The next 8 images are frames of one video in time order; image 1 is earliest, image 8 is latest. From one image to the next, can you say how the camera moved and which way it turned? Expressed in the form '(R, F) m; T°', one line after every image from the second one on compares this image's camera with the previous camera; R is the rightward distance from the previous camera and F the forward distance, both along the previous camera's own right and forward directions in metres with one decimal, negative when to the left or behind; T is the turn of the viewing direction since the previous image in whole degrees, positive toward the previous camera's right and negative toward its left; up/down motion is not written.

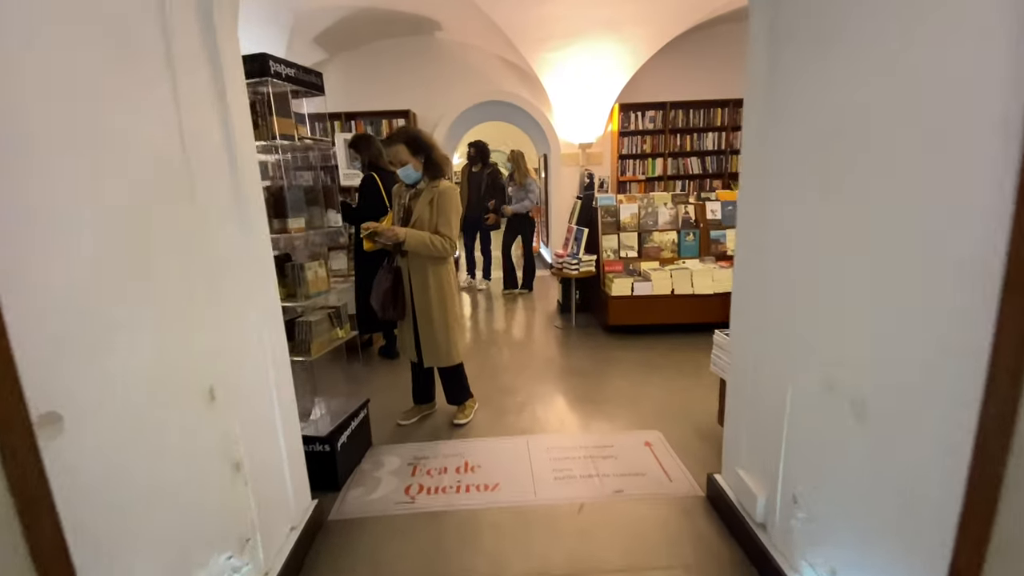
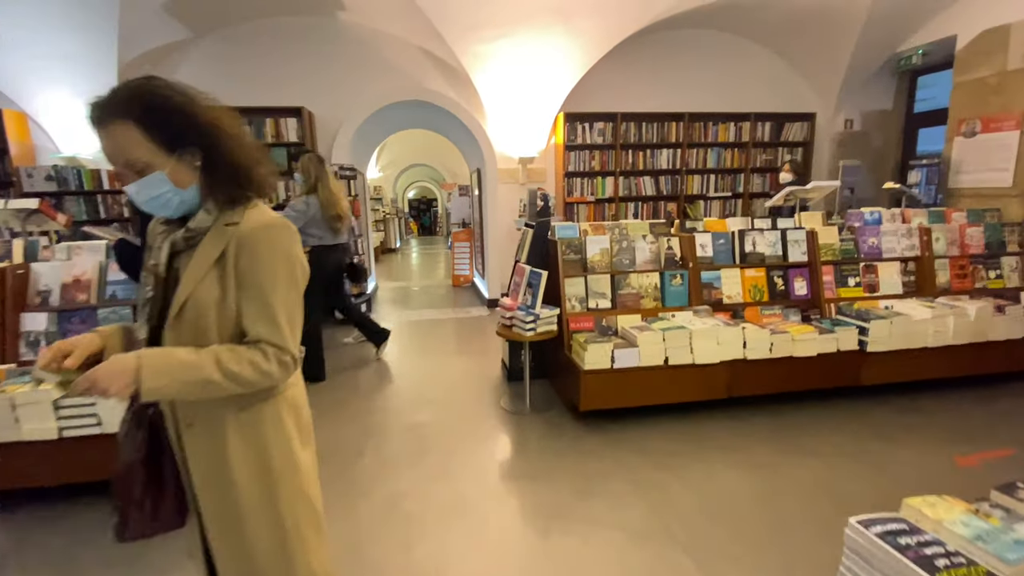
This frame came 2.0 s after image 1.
(0.0, +1.3) m; +8°
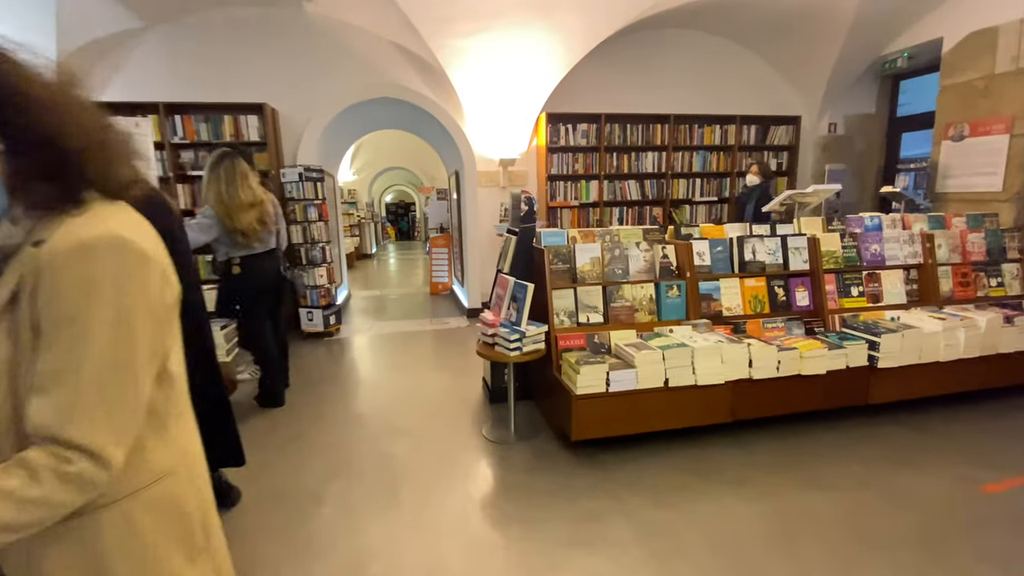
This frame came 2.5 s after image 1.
(0.0, +0.3) m; +2°
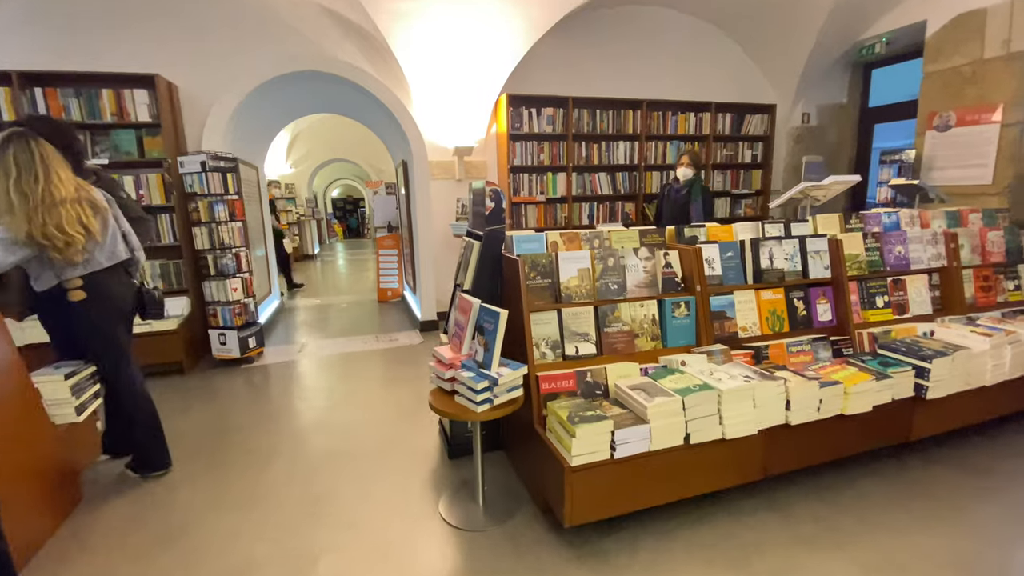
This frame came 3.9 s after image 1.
(0.0, +0.7) m; +5°
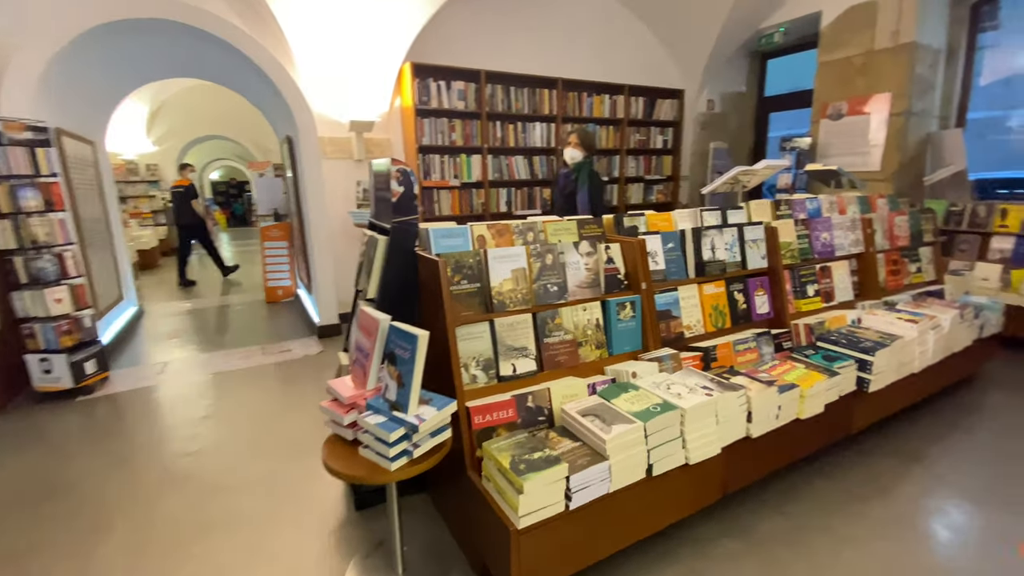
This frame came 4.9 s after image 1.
(0.0, +0.4) m; +11°
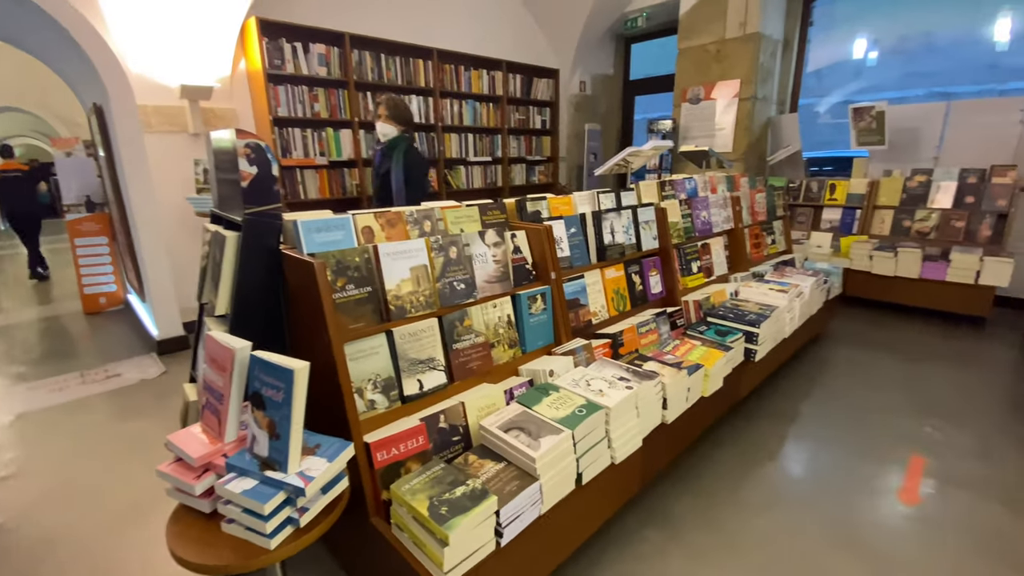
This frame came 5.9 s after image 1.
(-0.1, +0.3) m; +14°
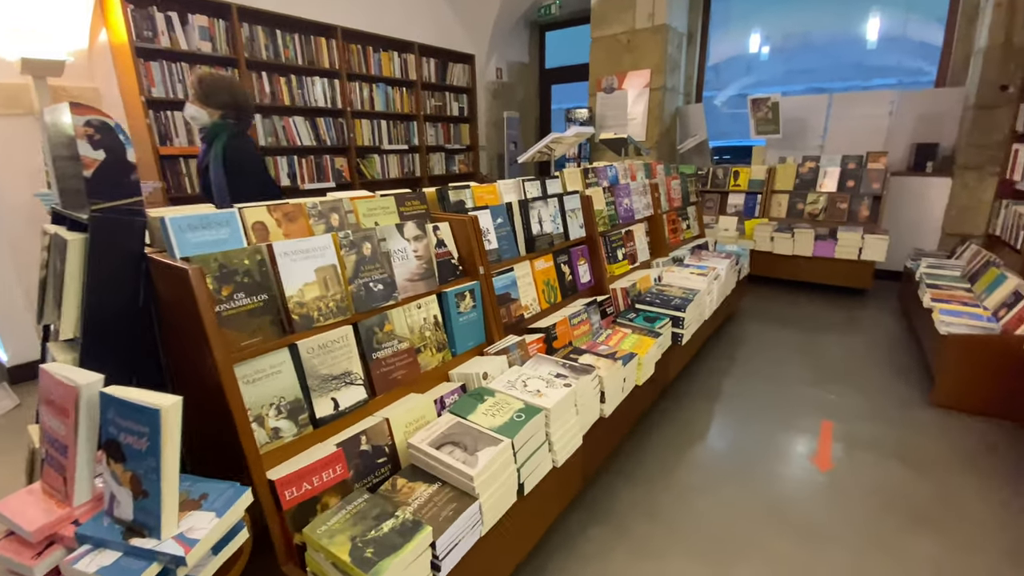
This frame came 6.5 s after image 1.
(0.0, +0.1) m; +9°
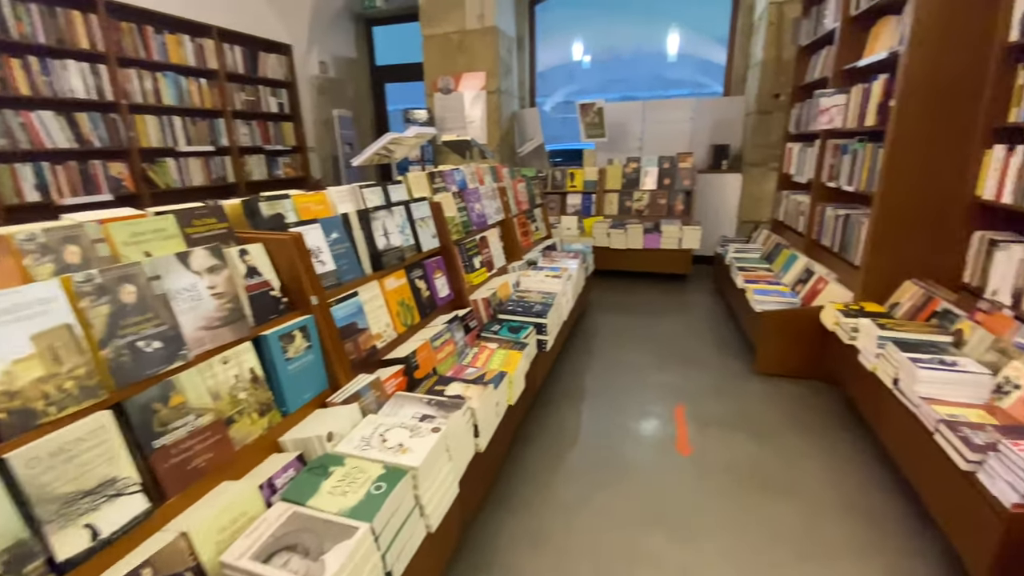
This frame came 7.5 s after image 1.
(0.0, +0.2) m; +17°
